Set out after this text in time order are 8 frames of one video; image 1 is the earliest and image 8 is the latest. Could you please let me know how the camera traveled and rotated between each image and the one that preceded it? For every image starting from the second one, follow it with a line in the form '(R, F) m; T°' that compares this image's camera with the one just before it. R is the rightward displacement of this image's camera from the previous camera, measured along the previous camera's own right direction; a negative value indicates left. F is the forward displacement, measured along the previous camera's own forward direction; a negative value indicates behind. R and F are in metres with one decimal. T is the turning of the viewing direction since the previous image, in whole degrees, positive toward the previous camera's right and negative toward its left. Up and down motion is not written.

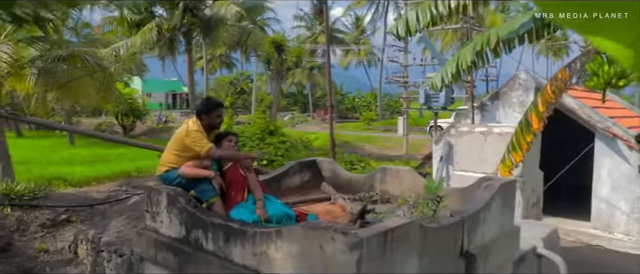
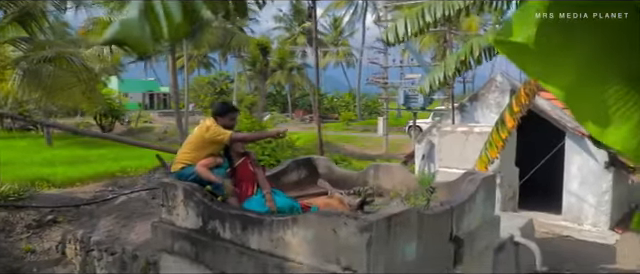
(-0.2, -0.4) m; +2°
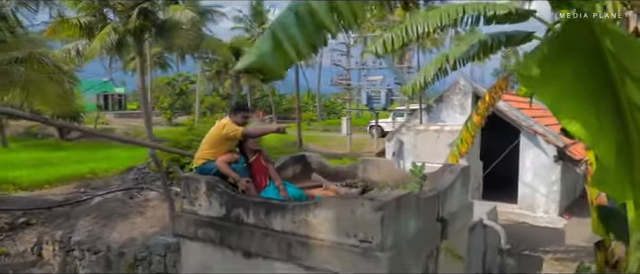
(-0.4, -0.7) m; +5°
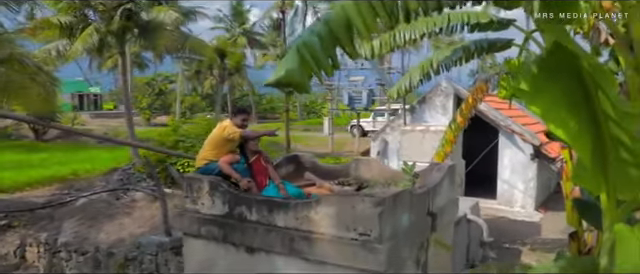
(-0.2, -0.3) m; +2°
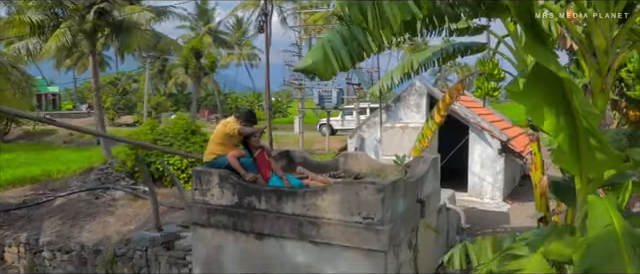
(-0.4, -0.5) m; +4°
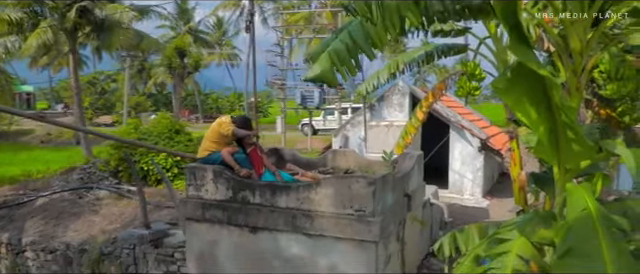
(-0.1, -0.2) m; +2°
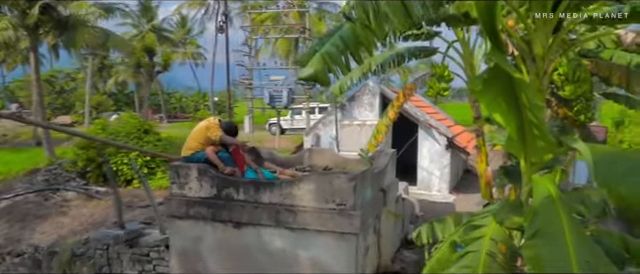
(-0.2, -0.3) m; +4°
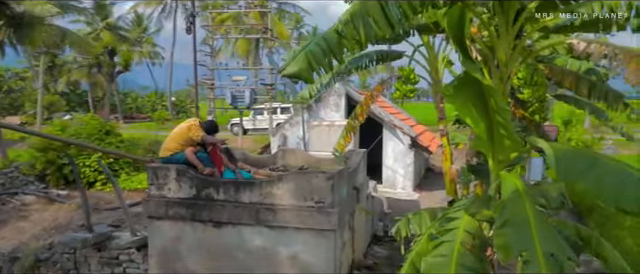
(-0.2, -0.2) m; +4°
